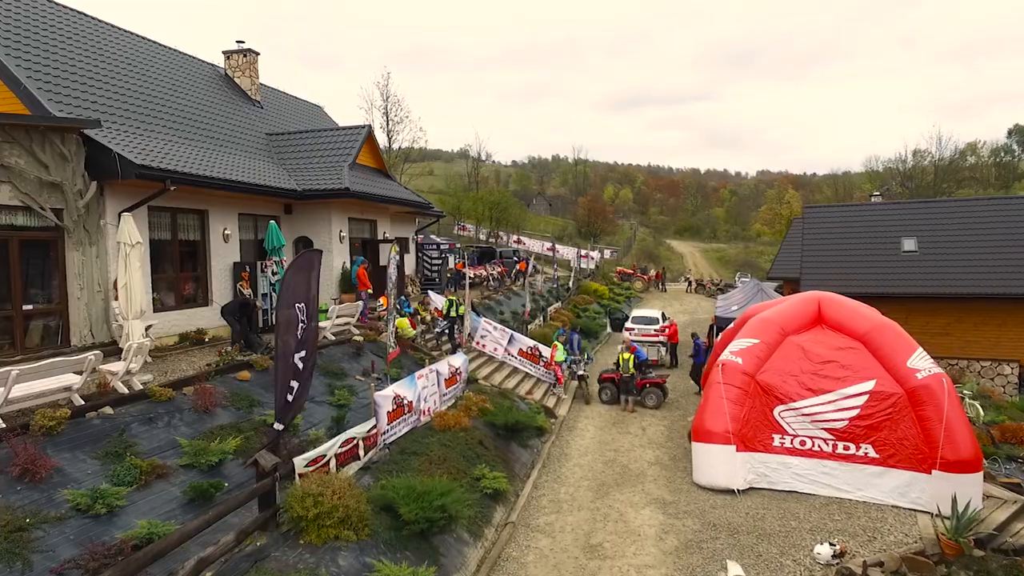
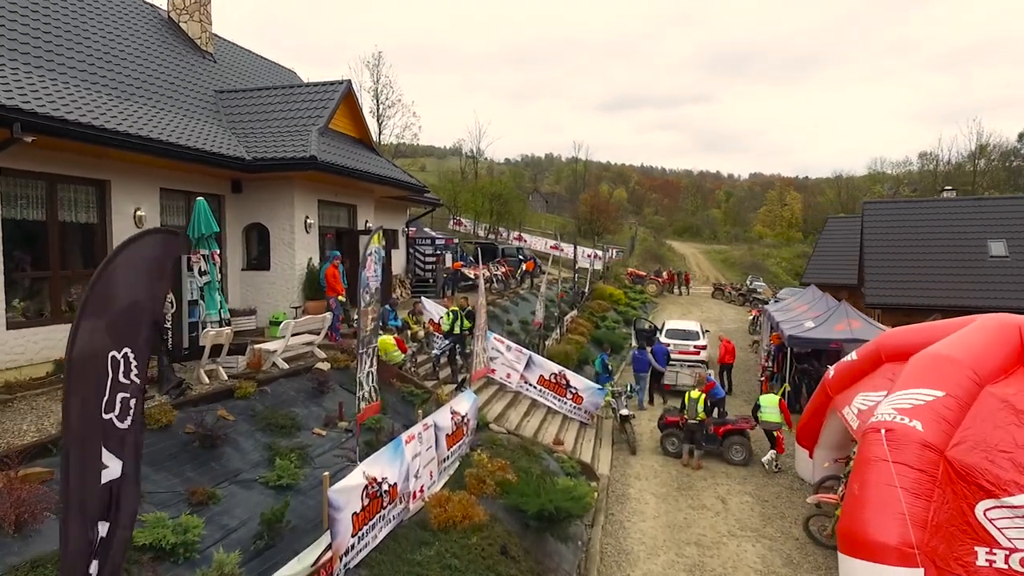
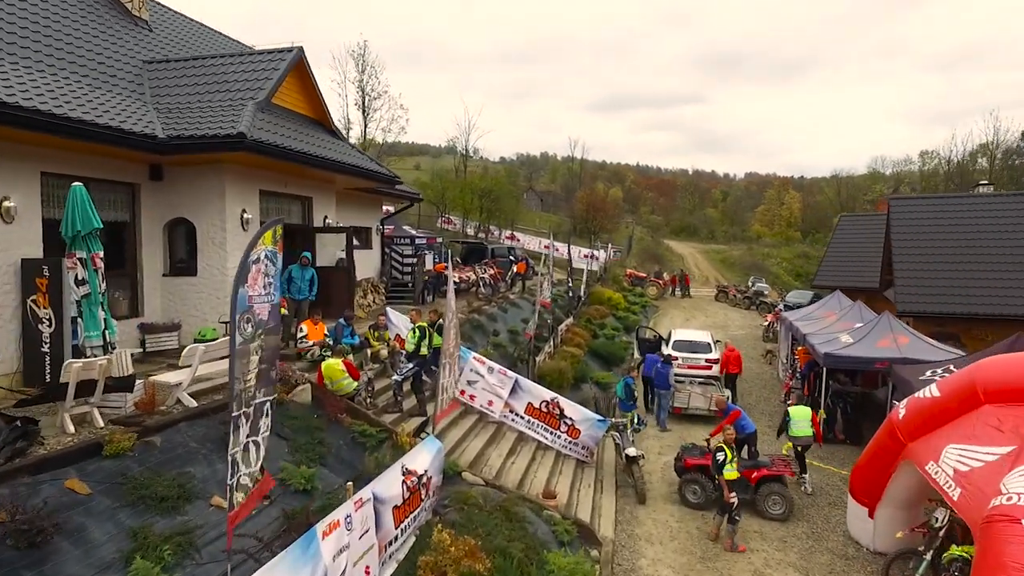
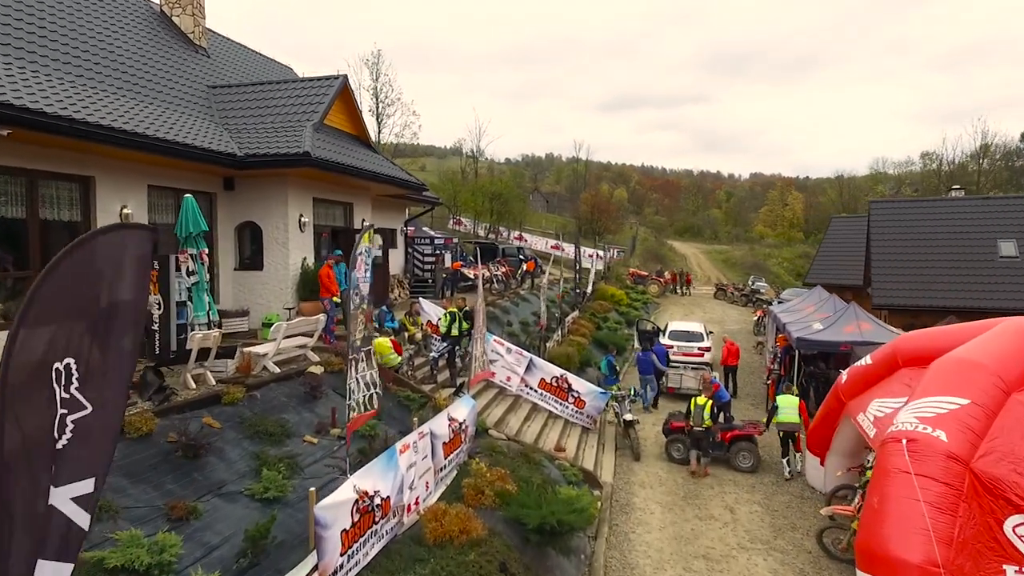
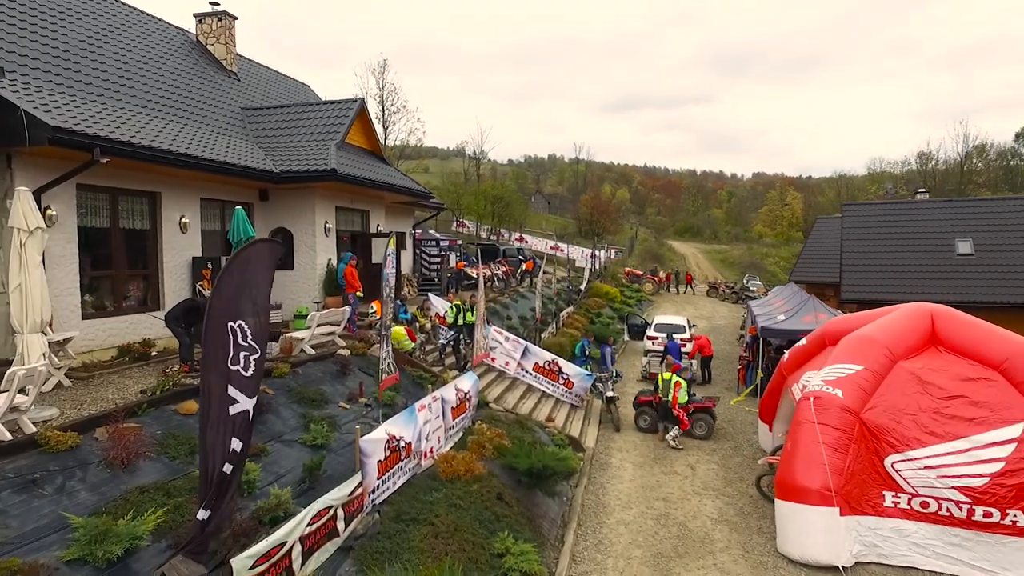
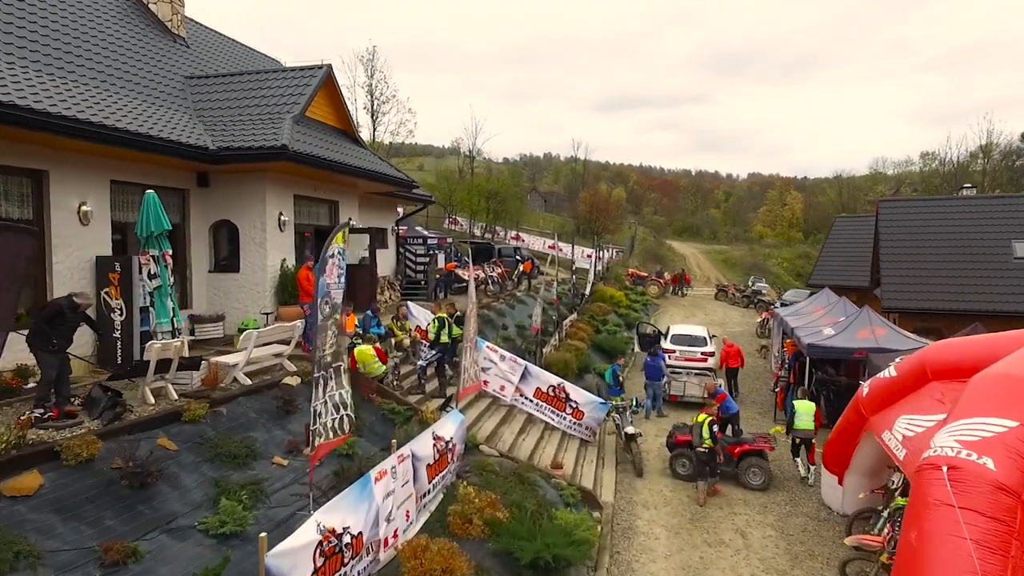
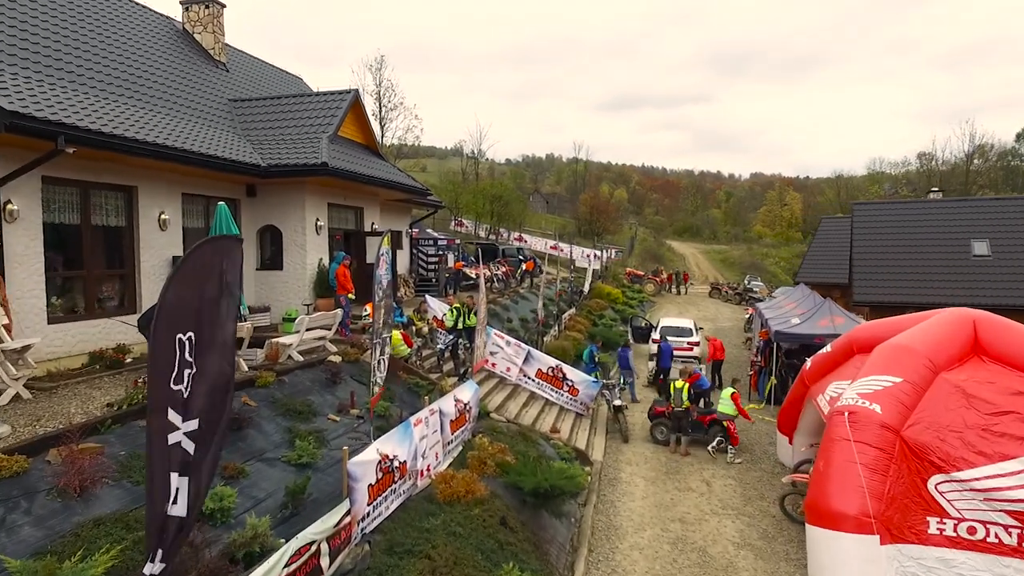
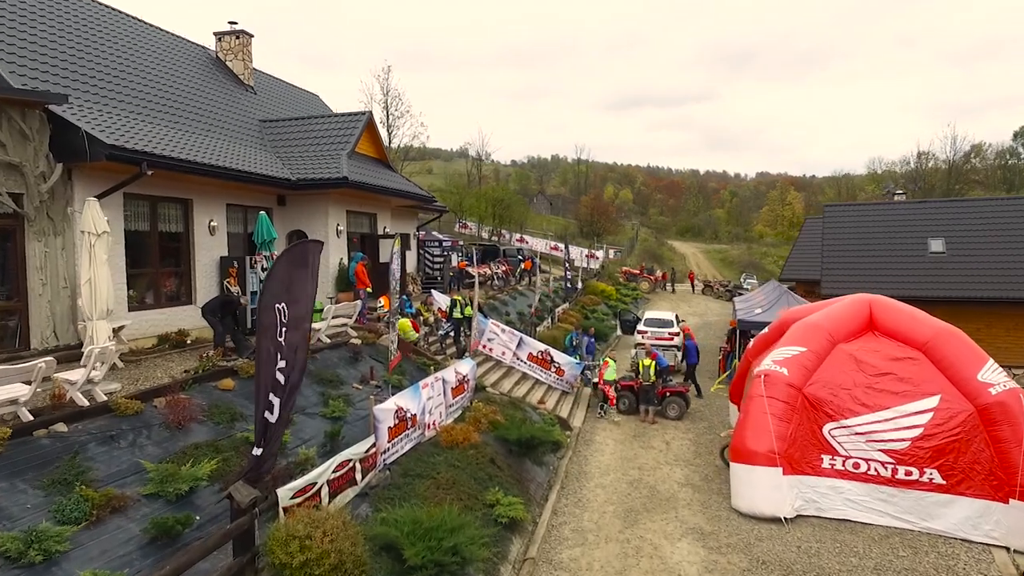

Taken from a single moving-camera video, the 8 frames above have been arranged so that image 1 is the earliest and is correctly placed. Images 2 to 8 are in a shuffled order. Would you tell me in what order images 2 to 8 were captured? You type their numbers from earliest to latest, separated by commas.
8, 5, 7, 2, 4, 6, 3
